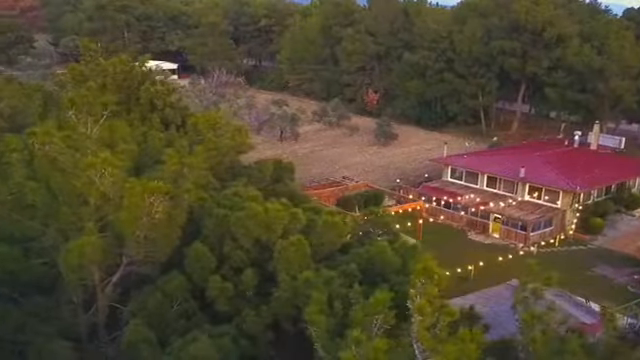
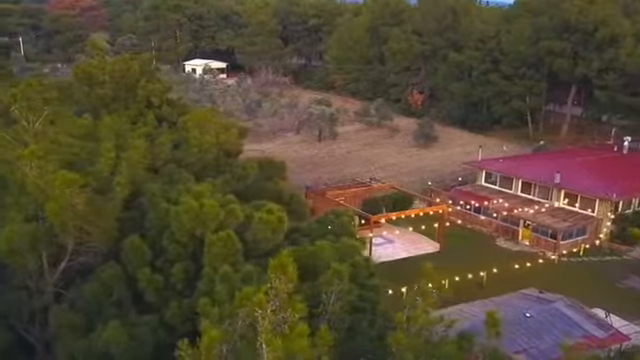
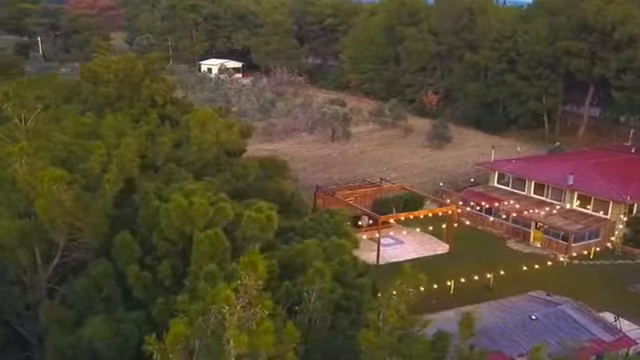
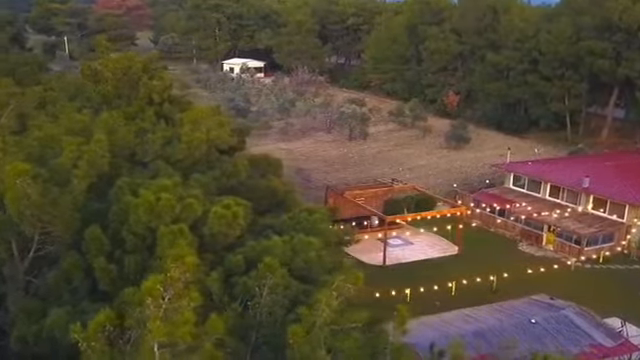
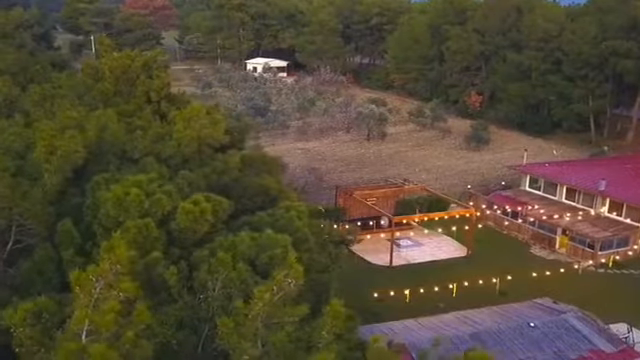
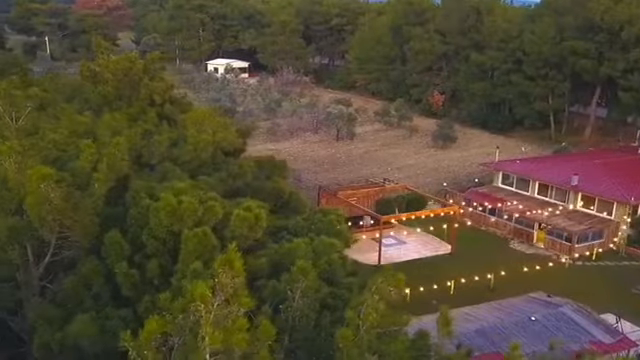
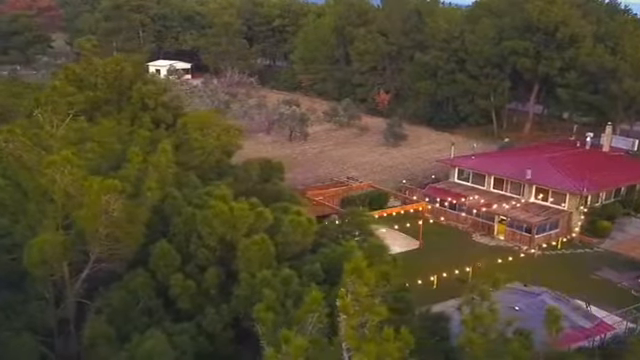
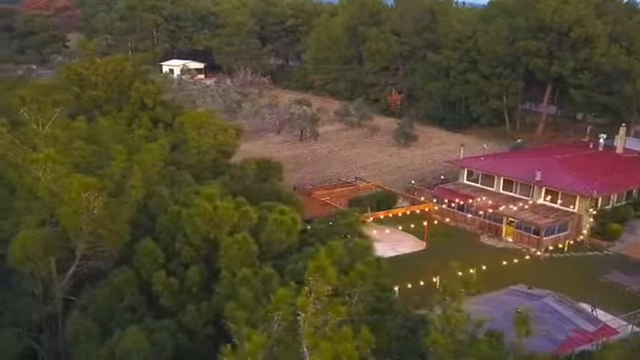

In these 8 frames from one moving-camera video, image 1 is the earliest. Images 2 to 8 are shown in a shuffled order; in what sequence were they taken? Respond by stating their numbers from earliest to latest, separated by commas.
7, 8, 2, 3, 6, 4, 5
